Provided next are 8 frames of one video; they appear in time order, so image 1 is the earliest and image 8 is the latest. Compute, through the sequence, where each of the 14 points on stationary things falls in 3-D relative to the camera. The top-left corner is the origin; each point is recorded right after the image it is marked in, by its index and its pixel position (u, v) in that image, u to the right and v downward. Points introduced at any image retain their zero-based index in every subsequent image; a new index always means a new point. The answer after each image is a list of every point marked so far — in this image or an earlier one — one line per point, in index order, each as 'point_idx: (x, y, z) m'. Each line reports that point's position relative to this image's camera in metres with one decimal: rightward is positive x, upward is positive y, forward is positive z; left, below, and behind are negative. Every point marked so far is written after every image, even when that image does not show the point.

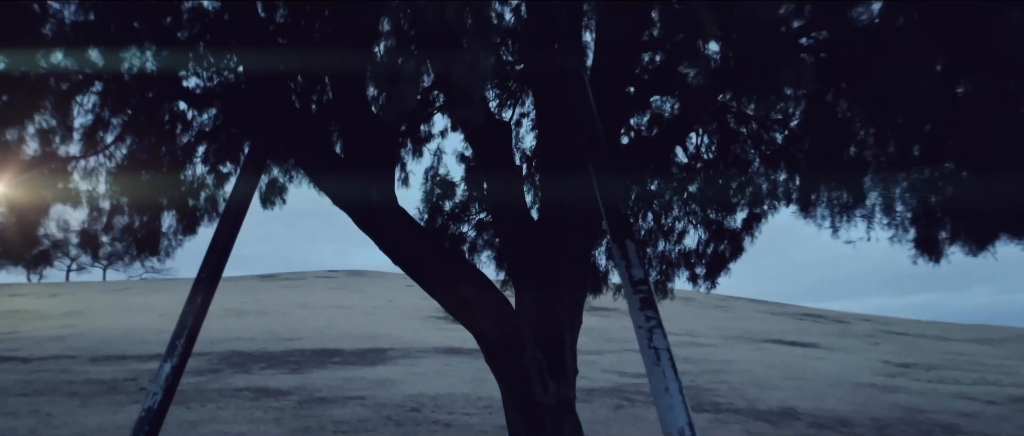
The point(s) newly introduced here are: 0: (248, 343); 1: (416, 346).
0: (-5.2, -2.5, +19.2) m
1: (-1.8, -2.5, +18.8) m
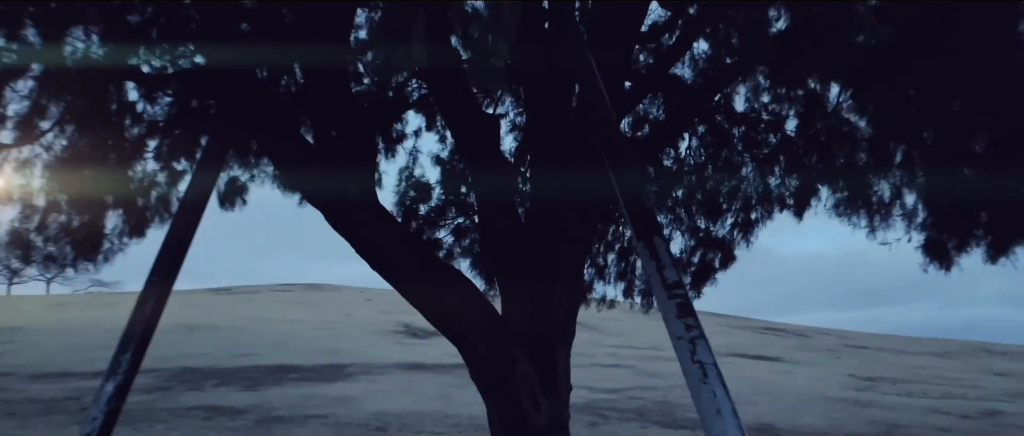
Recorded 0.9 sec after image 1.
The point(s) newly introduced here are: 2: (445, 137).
0: (-5.9, -2.7, +18.4) m
1: (-2.5, -2.7, +18.2) m
2: (-0.5, +0.6, +7.7) m
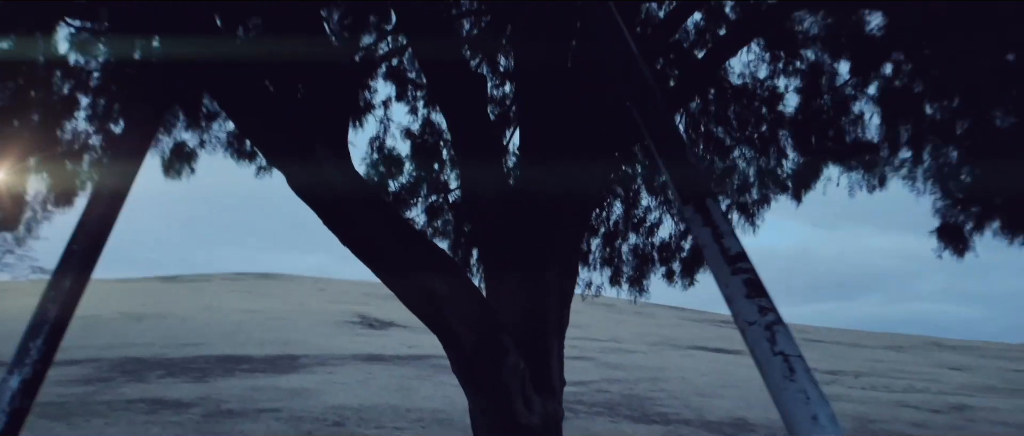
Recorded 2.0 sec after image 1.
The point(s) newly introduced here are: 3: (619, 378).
0: (-6.6, -2.4, +17.5) m
1: (-3.2, -2.4, +17.4) m
2: (-0.7, +0.8, +7.0) m
3: (+1.8, -2.7, +16.6) m
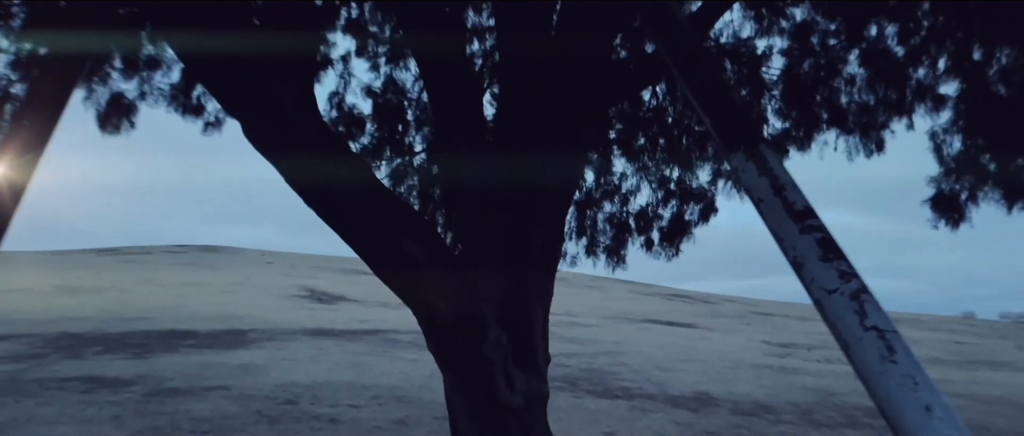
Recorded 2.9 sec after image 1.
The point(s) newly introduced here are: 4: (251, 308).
0: (-7.4, -1.8, +16.8) m
1: (-4.0, -1.9, +16.9) m
2: (-0.9, +1.0, +6.5) m
3: (+1.1, -2.2, +16.3) m
4: (-5.1, -1.8, +19.1) m
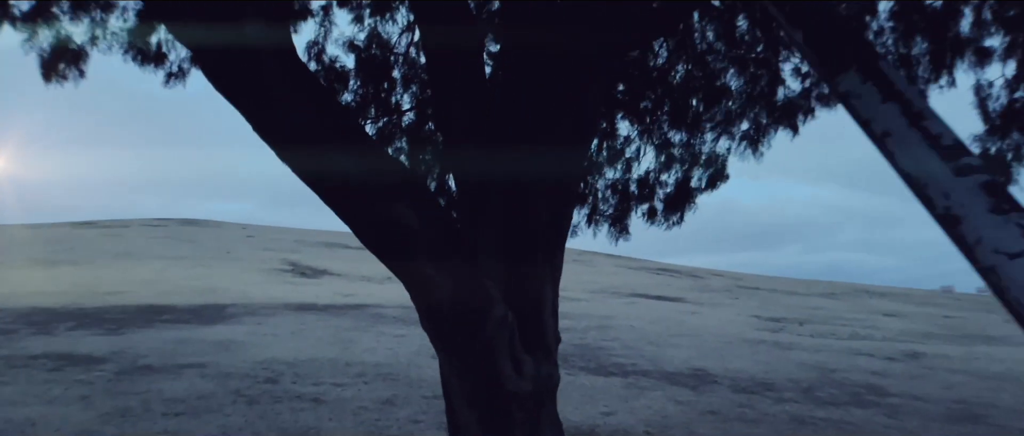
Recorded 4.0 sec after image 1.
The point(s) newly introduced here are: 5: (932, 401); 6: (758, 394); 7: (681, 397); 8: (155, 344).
0: (-7.6, -1.3, +16.2) m
1: (-4.2, -1.4, +16.3) m
2: (-0.9, +1.2, +6.0) m
3: (+0.9, -1.8, +15.8) m
4: (-5.4, -1.2, +18.6) m
5: (+4.3, -1.9, +10.0) m
6: (+2.6, -1.8, +10.2) m
7: (+1.7, -1.8, +9.7) m
8: (-4.3, -1.5, +11.7) m
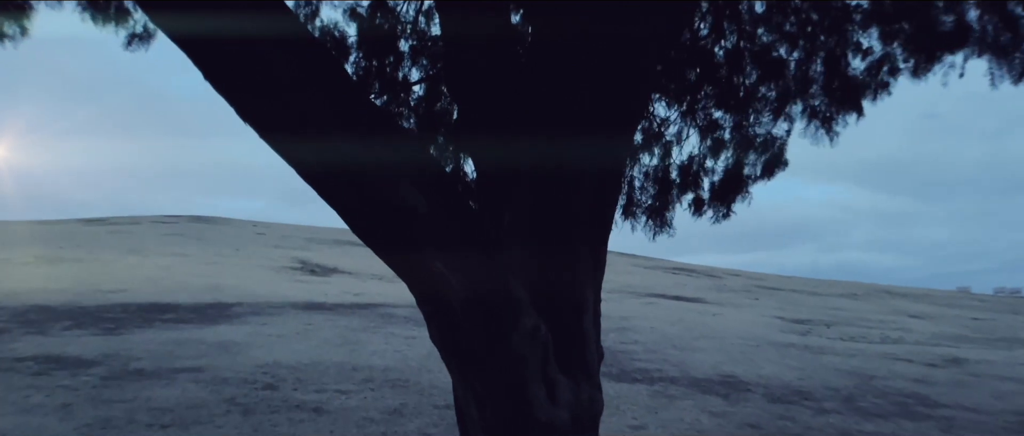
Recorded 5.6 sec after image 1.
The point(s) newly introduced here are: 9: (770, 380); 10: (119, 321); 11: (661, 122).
0: (-7.3, -1.2, +15.6) m
1: (-3.9, -1.3, +15.7) m
2: (-0.8, +1.3, +5.3) m
3: (+1.1, -1.7, +15.1) m
4: (-5.1, -1.1, +17.9) m
5: (+4.5, -1.8, +9.2) m
6: (+2.8, -1.8, +9.4) m
7: (+1.8, -1.7, +8.9) m
8: (-4.1, -1.4, +11.0) m
9: (+2.9, -1.8, +11.1) m
10: (-5.5, -1.4, +13.7) m
11: (+0.9, +0.6, +5.9) m
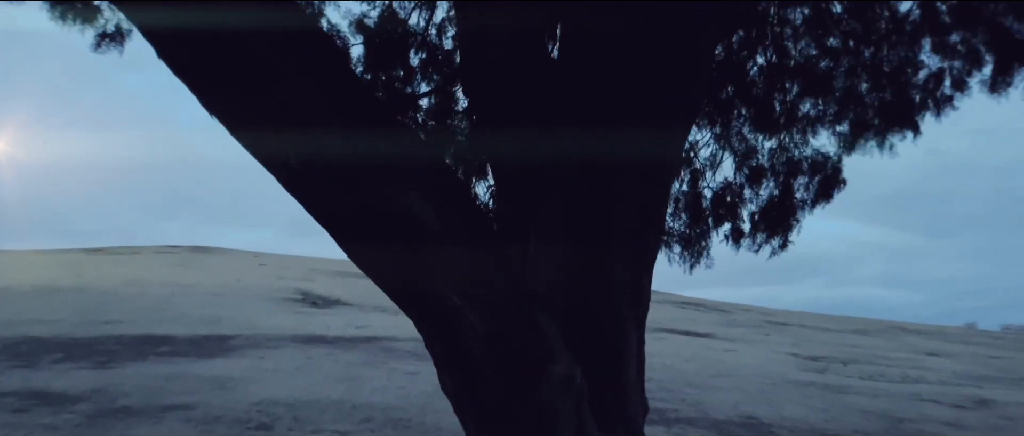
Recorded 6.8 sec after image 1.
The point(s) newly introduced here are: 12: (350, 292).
0: (-7.2, -1.7, +15.0) m
1: (-3.8, -1.8, +15.1) m
2: (-0.7, +1.2, +4.8) m
3: (+1.3, -2.2, +14.5) m
4: (-4.9, -1.7, +17.4) m
5: (+4.6, -2.1, +8.6) m
6: (+2.8, -2.1, +8.9) m
7: (+1.9, -2.0, +8.3) m
8: (-4.0, -1.7, +10.5) m
9: (+3.0, -2.2, +10.5) m
10: (-5.4, -1.8, +13.2) m
11: (+1.0, +0.4, +5.4) m
12: (-3.3, -1.5, +20.0) m
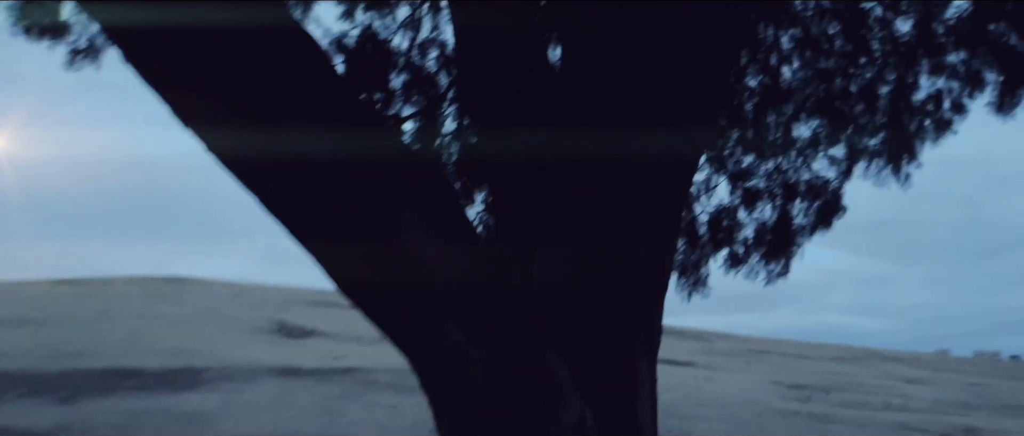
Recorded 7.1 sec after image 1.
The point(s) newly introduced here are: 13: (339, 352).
0: (-7.5, -2.1, +14.6) m
1: (-4.1, -2.2, +14.8) m
2: (-0.8, +1.0, +4.6) m
3: (+1.0, -2.6, +14.3) m
4: (-5.3, -2.2, +17.0) m
5: (+4.4, -2.4, +8.4) m
6: (+2.7, -2.3, +8.6) m
7: (+1.8, -2.2, +8.1) m
8: (-4.2, -2.1, +10.1) m
9: (+2.8, -2.5, +10.3) m
10: (-5.7, -2.2, +12.8) m
11: (+0.9, +0.3, +5.2) m
12: (-3.7, -2.1, +19.6) m
13: (-2.9, -2.3, +16.4) m
